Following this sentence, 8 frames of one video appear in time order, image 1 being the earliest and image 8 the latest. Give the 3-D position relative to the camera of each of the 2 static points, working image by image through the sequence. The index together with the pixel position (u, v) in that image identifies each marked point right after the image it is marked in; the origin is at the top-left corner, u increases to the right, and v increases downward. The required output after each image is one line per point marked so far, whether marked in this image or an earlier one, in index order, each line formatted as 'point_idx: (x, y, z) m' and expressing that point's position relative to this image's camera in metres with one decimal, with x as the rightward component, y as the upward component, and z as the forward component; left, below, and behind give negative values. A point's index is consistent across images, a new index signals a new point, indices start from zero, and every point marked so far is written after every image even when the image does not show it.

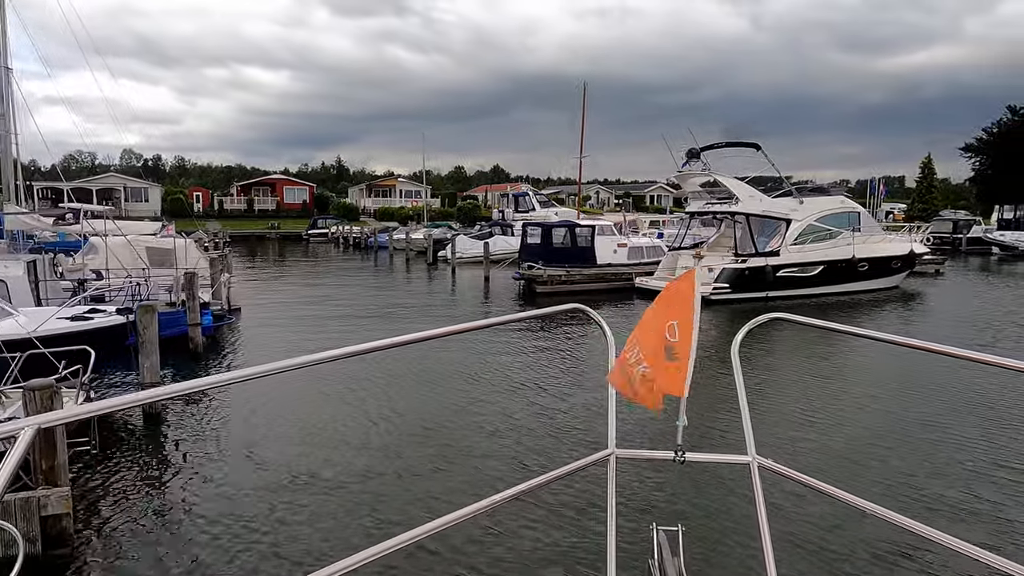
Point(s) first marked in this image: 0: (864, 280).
0: (+8.2, +0.2, +15.1) m
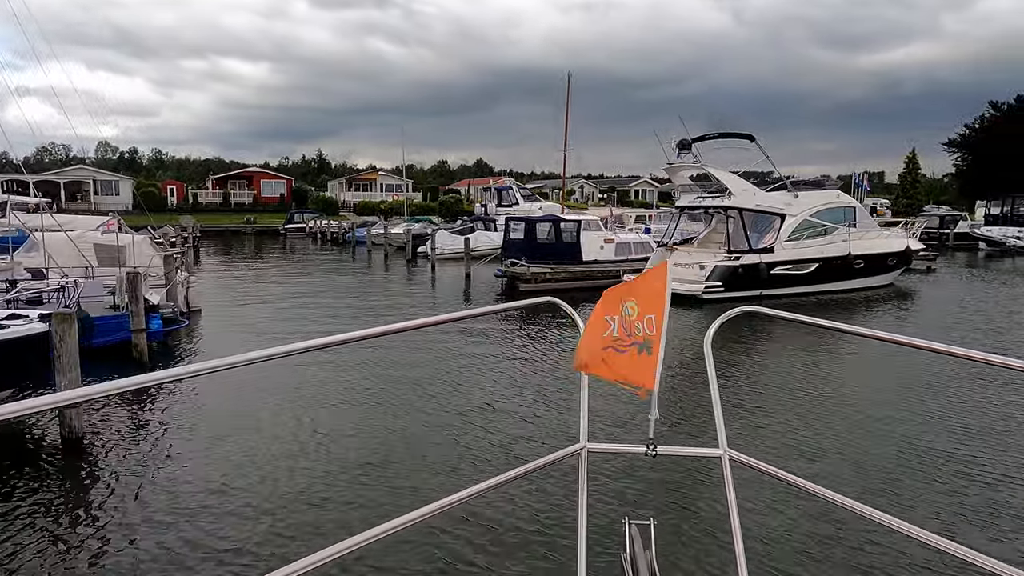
0: (+7.8, +0.2, +14.5) m
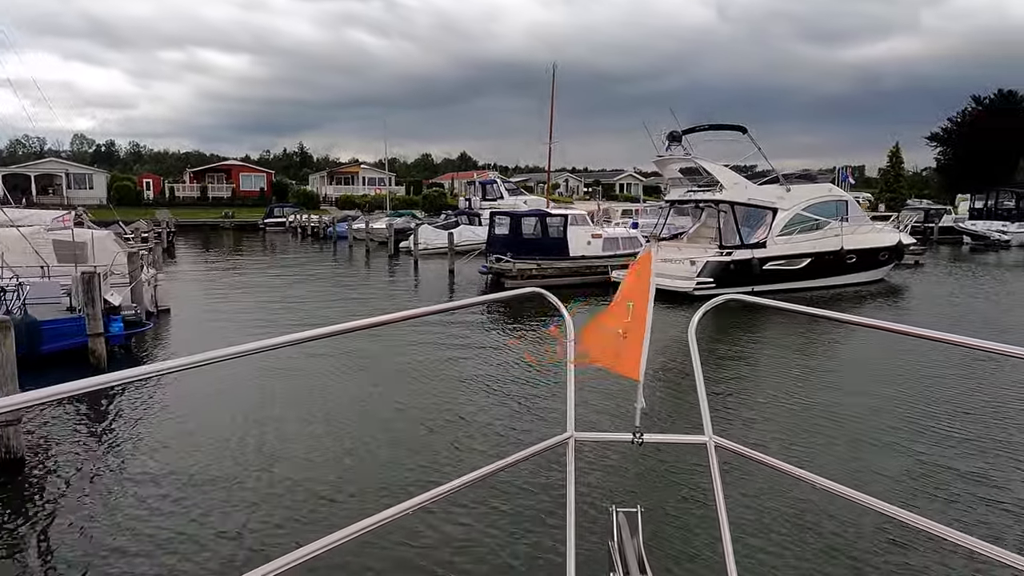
0: (+7.5, +0.3, +14.3) m
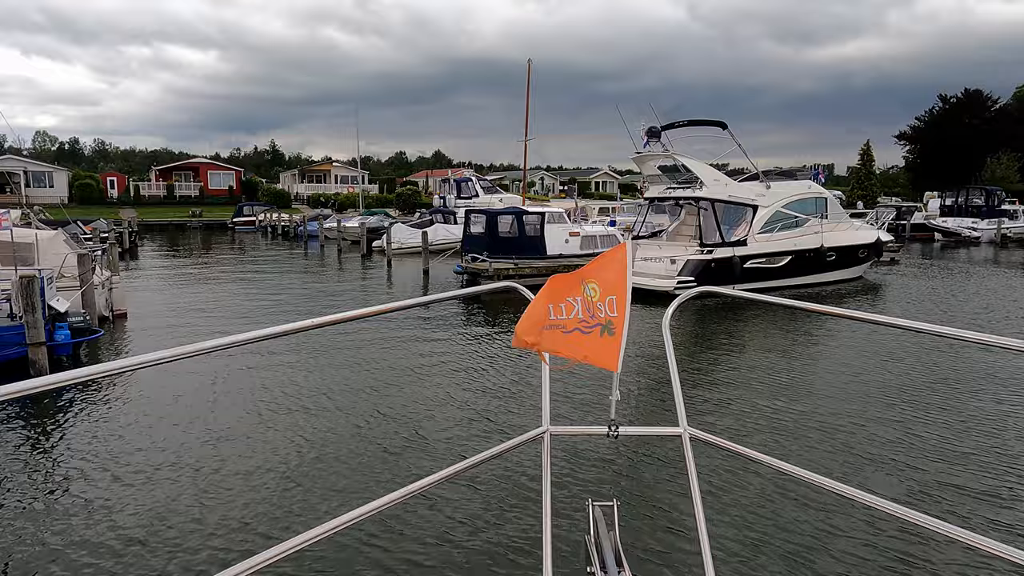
0: (+7.0, +0.4, +14.2) m
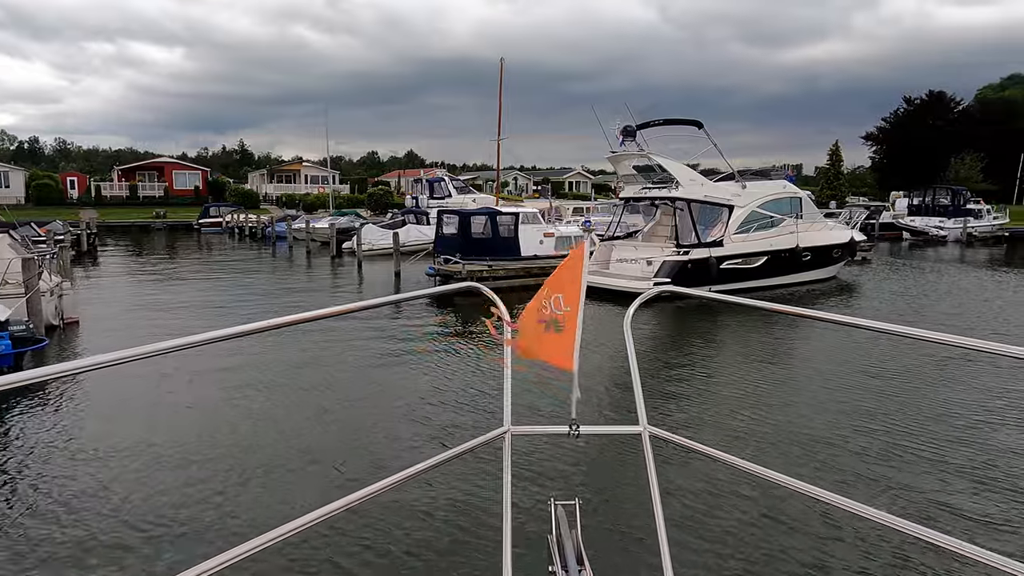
0: (+6.4, +0.4, +14.1) m
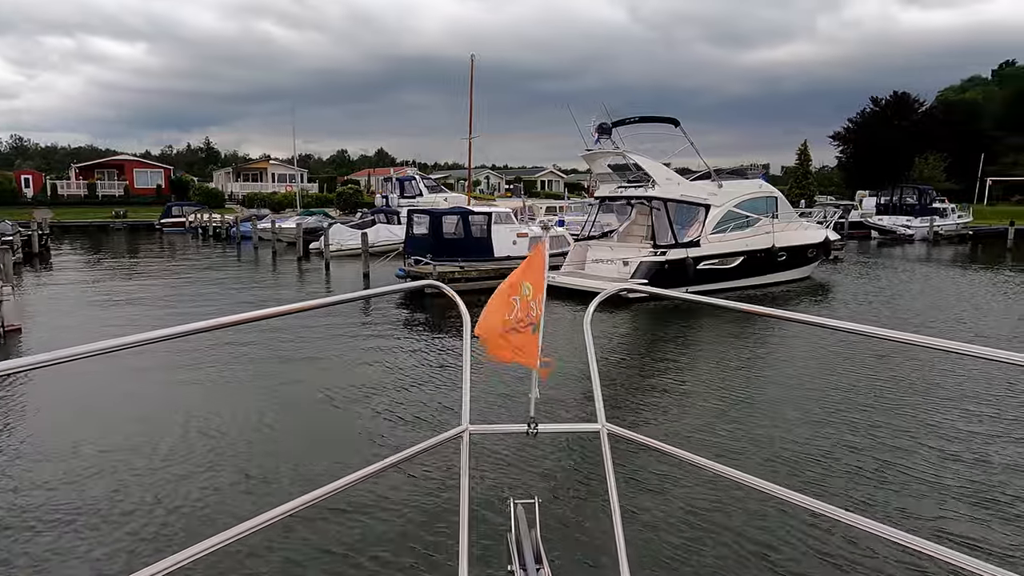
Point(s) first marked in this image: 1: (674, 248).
0: (+5.8, +0.4, +14.0) m
1: (+3.1, +0.8, +12.4) m
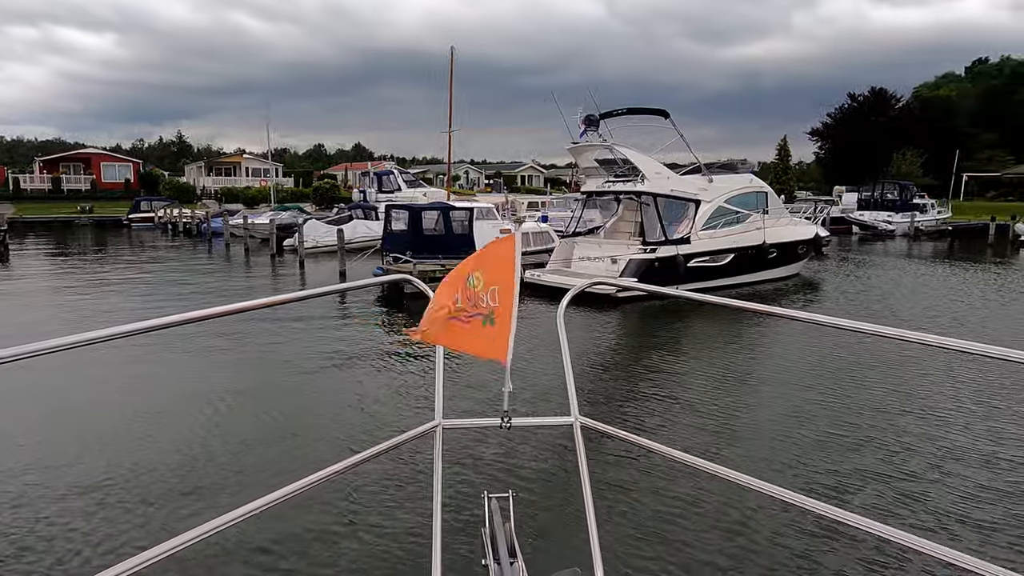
0: (+5.5, +0.4, +13.7) m
1: (+2.8, +0.8, +11.9) m
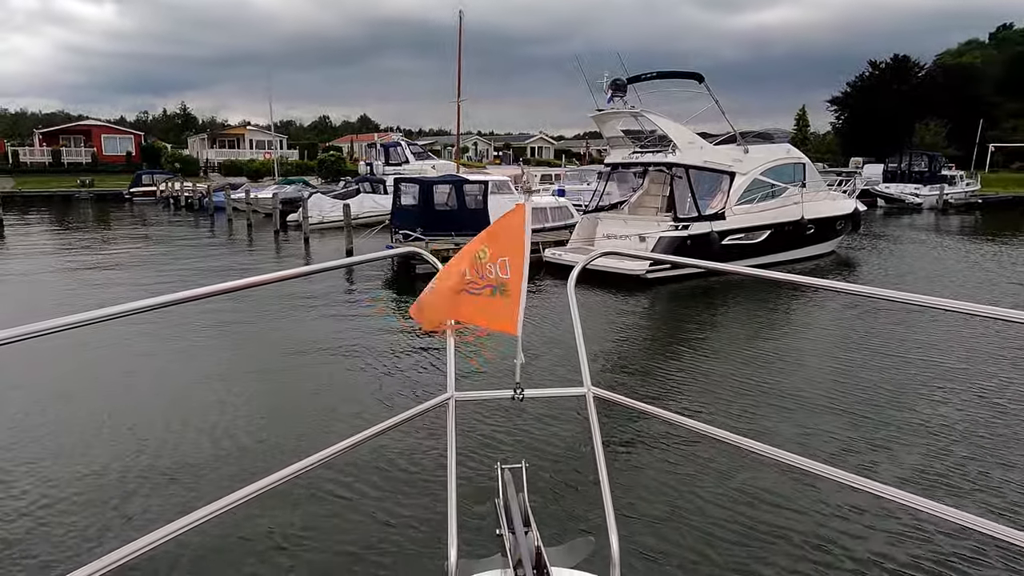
0: (+5.8, +0.9, +12.8) m
1: (+3.1, +1.2, +11.1) m
